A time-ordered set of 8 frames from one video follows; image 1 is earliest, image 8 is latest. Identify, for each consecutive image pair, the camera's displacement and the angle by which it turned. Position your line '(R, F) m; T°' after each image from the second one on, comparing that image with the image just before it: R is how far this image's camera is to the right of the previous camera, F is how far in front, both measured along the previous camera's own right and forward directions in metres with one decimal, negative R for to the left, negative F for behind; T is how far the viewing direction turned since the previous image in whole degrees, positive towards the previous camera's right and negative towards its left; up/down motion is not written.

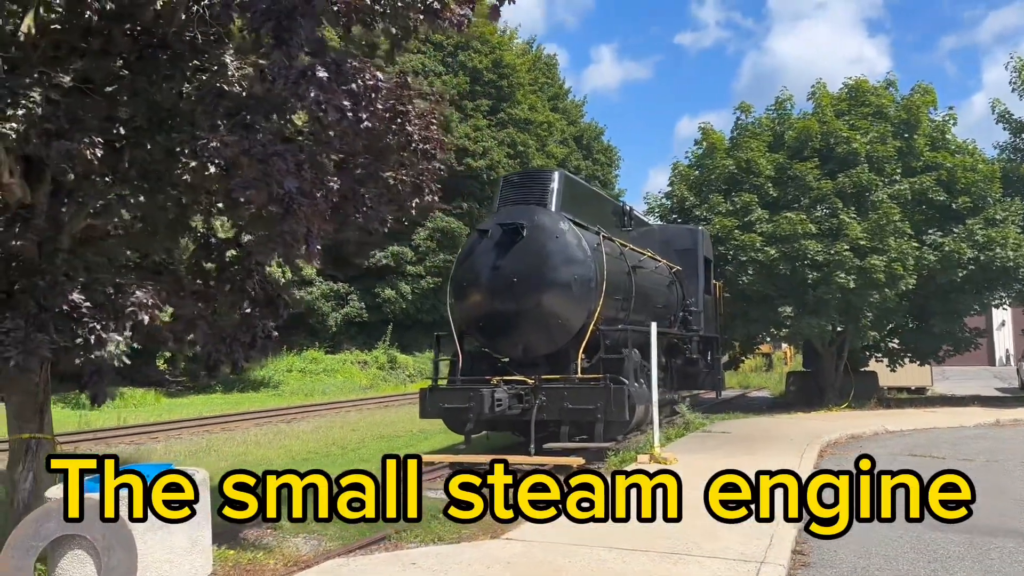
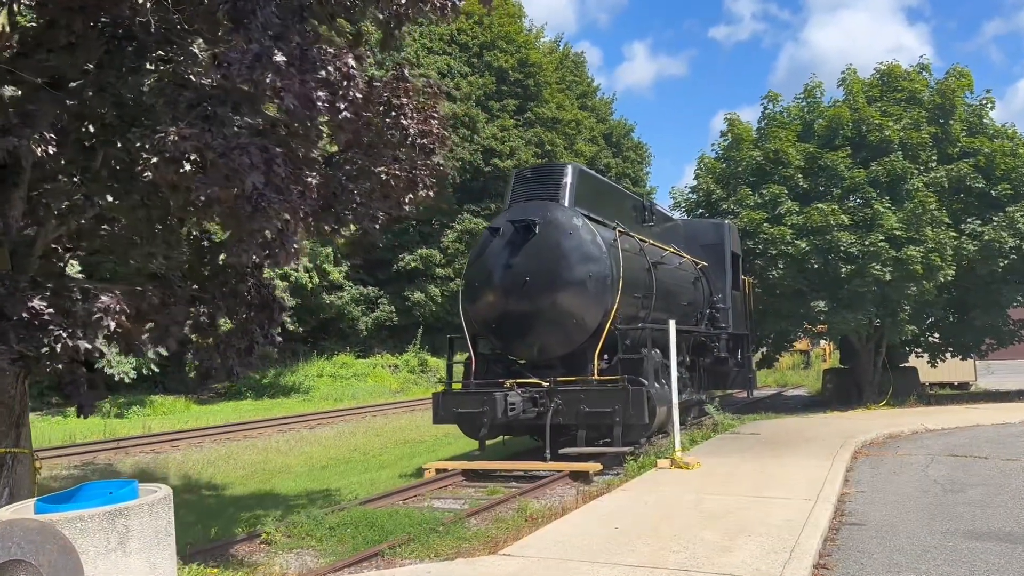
(+0.2, +0.3) m; -2°
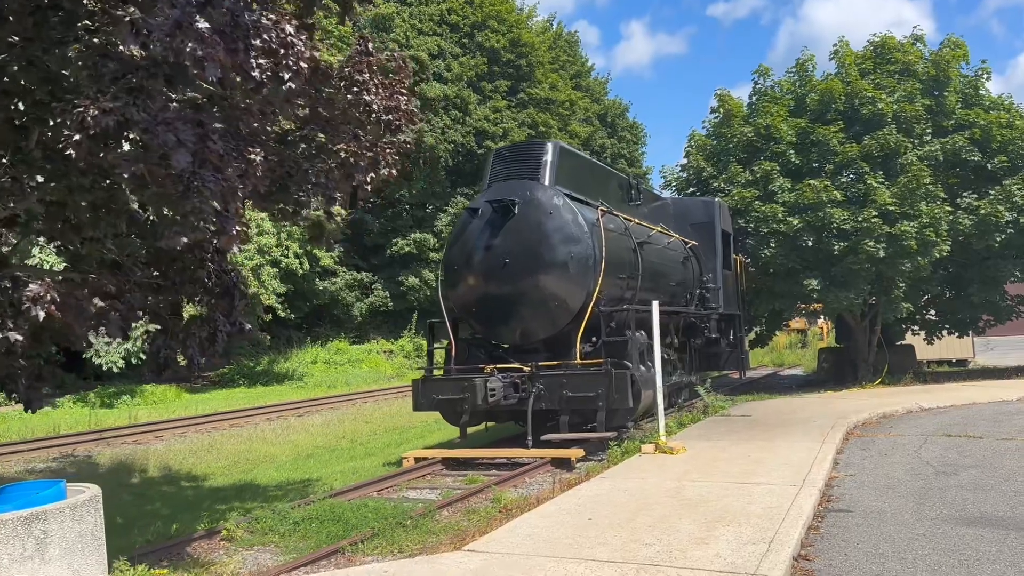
(+0.2, +0.3) m; 0°
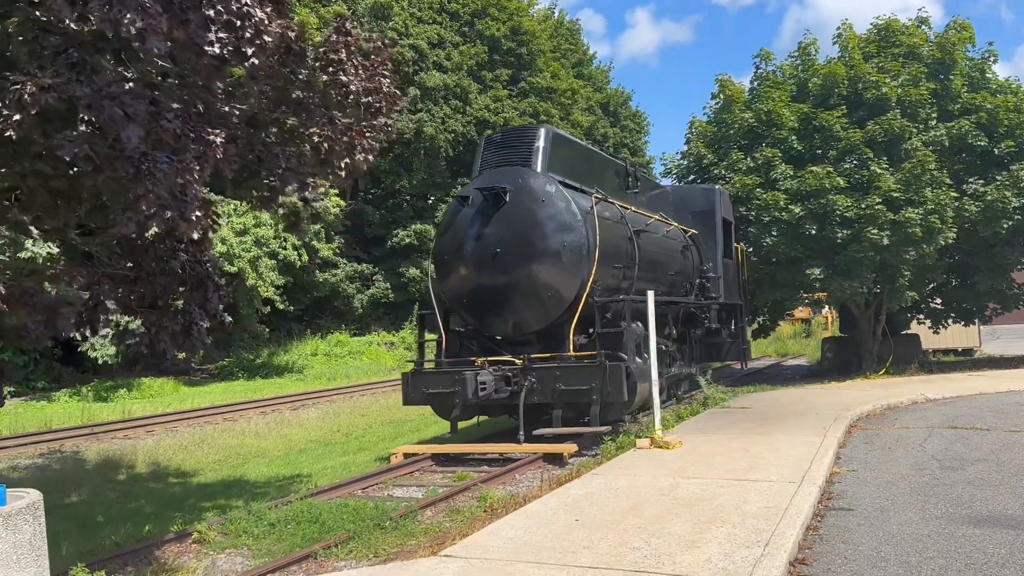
(+0.1, +0.3) m; 0°
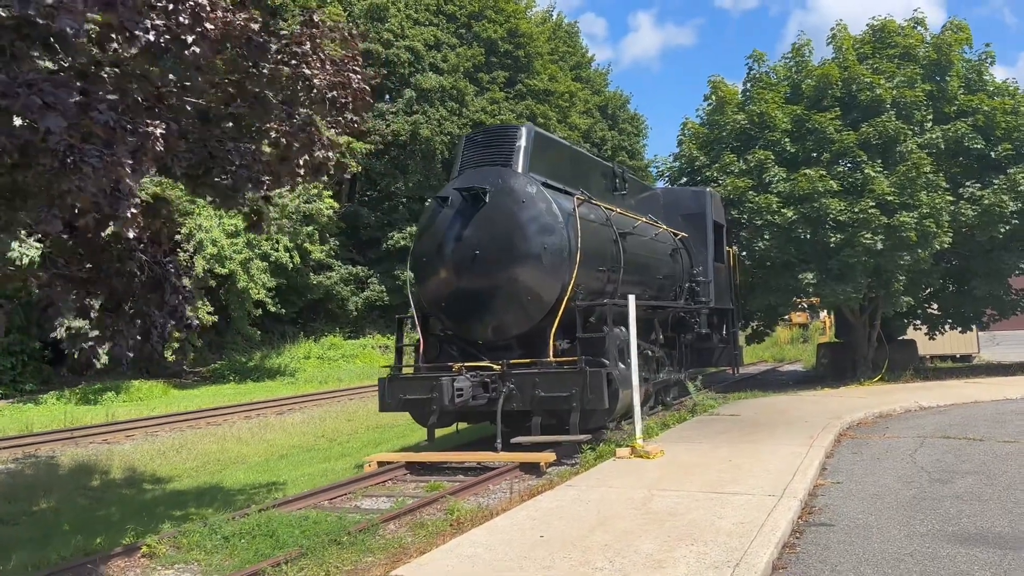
(+0.2, +0.2) m; 0°
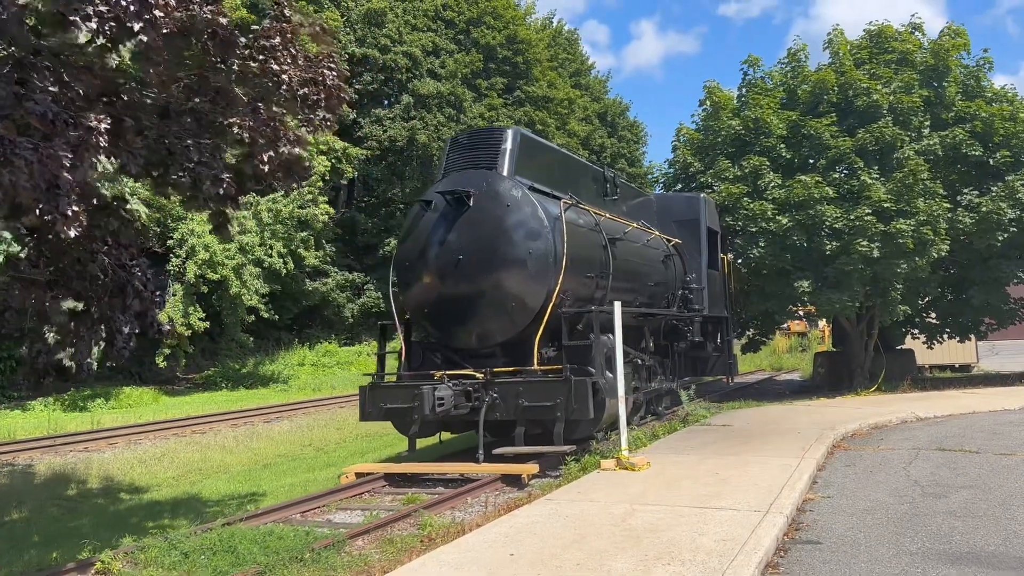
(+0.2, +0.2) m; 0°
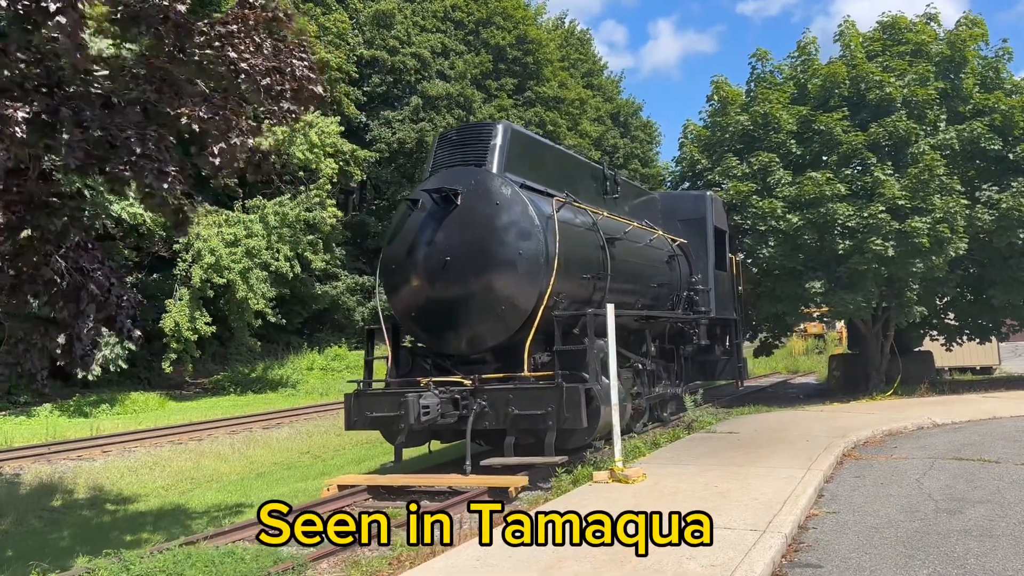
(+0.2, +0.4) m; -1°
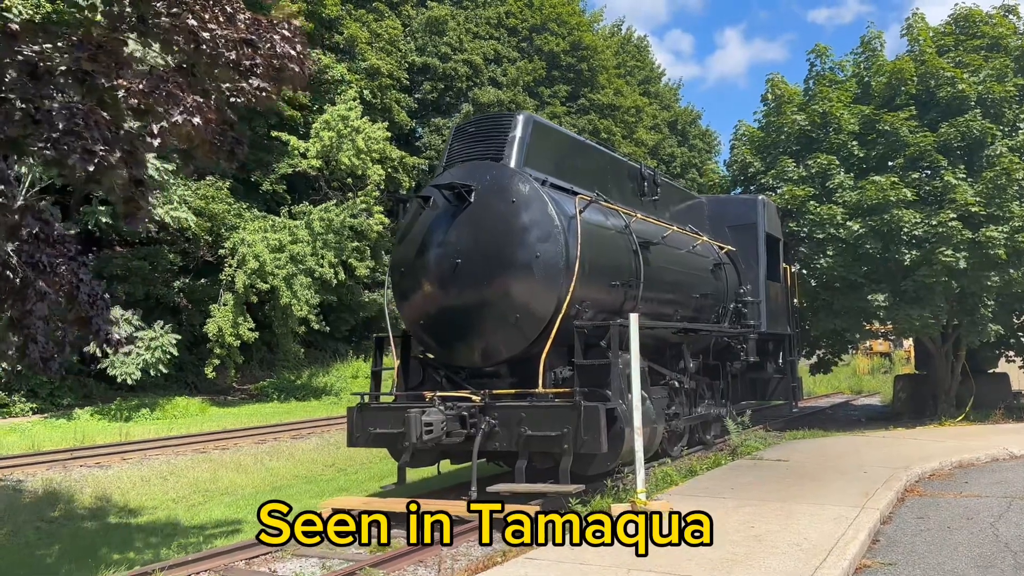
(+0.3, +0.7) m; -4°
